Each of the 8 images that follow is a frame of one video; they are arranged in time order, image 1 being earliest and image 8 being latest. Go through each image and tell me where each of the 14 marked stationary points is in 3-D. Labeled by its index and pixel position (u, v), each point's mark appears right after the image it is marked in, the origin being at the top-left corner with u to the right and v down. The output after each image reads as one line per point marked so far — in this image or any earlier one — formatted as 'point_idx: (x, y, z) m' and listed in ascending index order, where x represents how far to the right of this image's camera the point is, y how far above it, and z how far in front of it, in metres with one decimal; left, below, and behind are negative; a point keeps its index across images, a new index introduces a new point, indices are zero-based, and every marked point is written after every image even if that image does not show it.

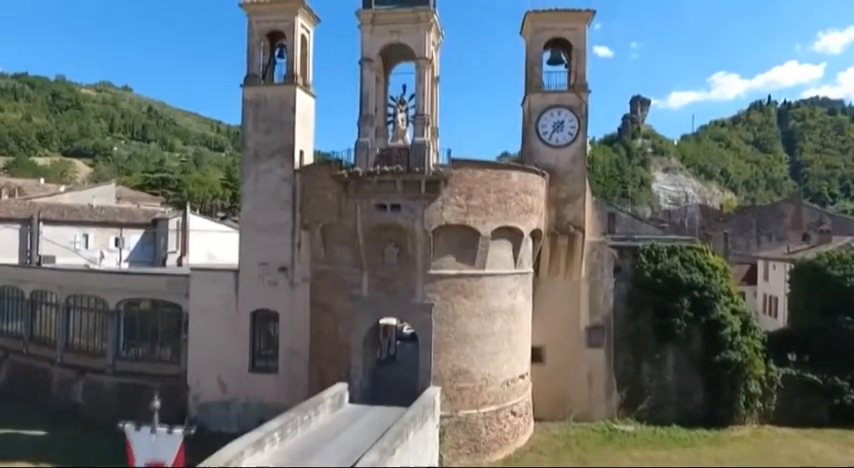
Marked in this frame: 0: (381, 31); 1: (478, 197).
0: (-1.2, +5.4, +19.5) m
1: (+1.4, +1.0, +19.2) m
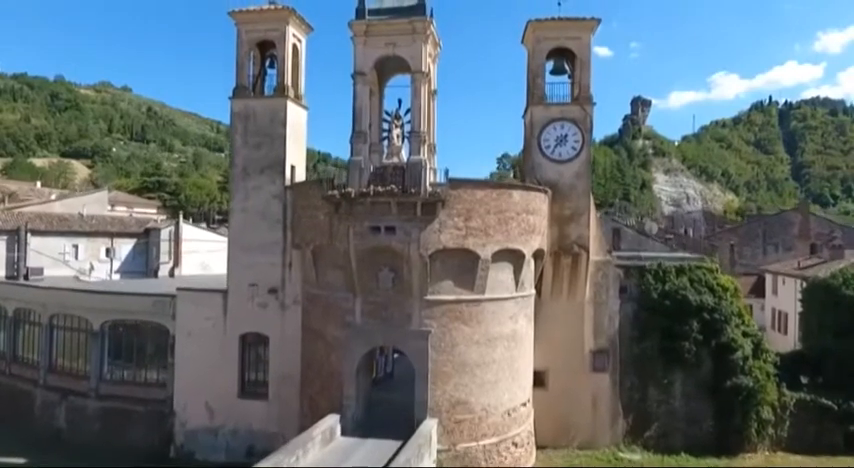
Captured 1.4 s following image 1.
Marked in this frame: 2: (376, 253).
0: (-1.3, +4.9, +18.4) m
1: (+1.3, +0.4, +18.2) m
2: (-1.3, -0.5, +18.2) m
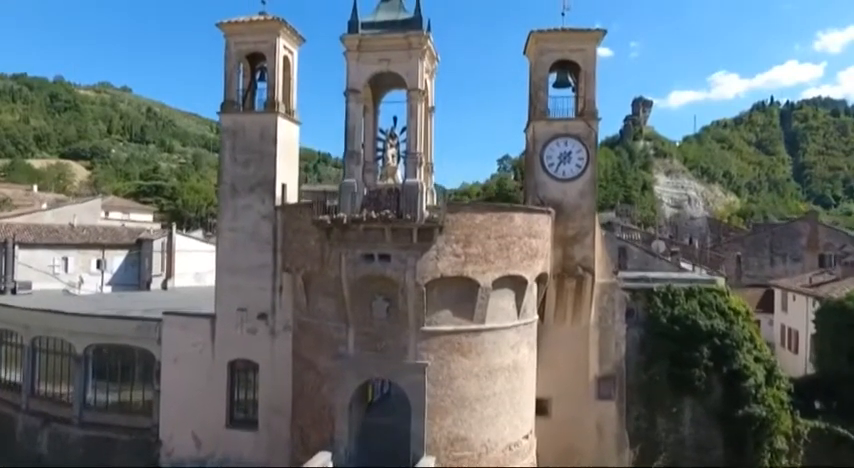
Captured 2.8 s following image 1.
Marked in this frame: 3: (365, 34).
0: (-1.4, +4.2, +17.4) m
1: (+1.2, -0.2, +17.2) m
2: (-1.4, -1.1, +17.2) m
3: (-1.5, +4.8, +17.4) m
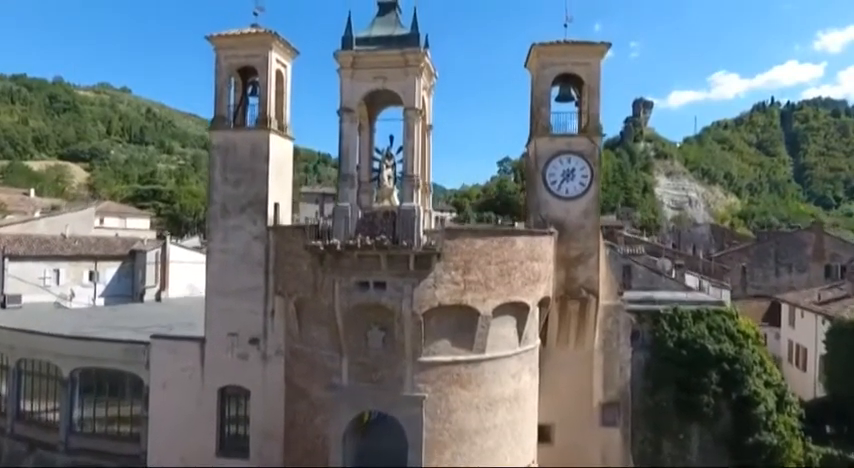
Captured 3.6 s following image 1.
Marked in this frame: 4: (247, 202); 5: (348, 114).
0: (-1.5, +3.6, +16.6) m
1: (+1.1, -0.8, +16.4) m
2: (-1.4, -1.7, +16.4) m
3: (-1.6, +4.2, +16.6) m
4: (-5.0, +0.9, +20.0) m
5: (-1.8, +2.8, +16.8) m
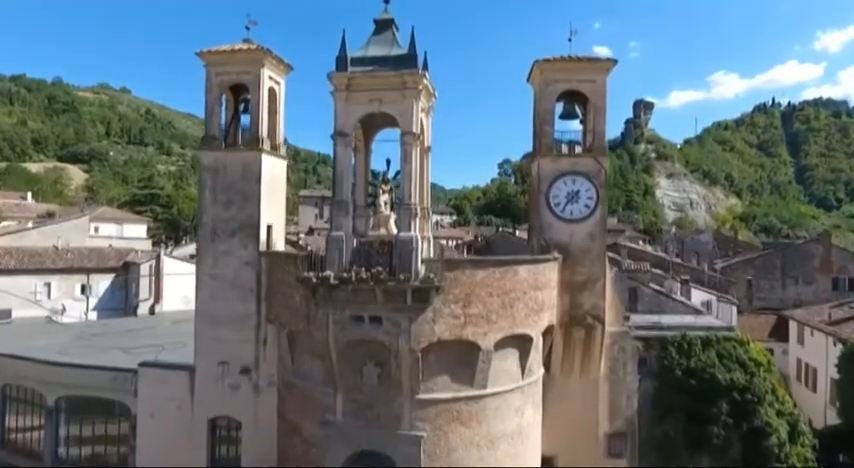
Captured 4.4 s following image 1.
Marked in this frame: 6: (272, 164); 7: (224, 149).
0: (-1.5, +3.0, +15.8) m
1: (+1.1, -1.5, +15.6) m
2: (-1.5, -2.4, +15.6) m
3: (-1.6, +3.5, +15.8) m
4: (-5.0, +0.2, +19.2) m
5: (-1.9, +2.1, +16.0) m
6: (-4.2, +1.9, +19.8) m
7: (-5.4, +2.3, +19.4) m
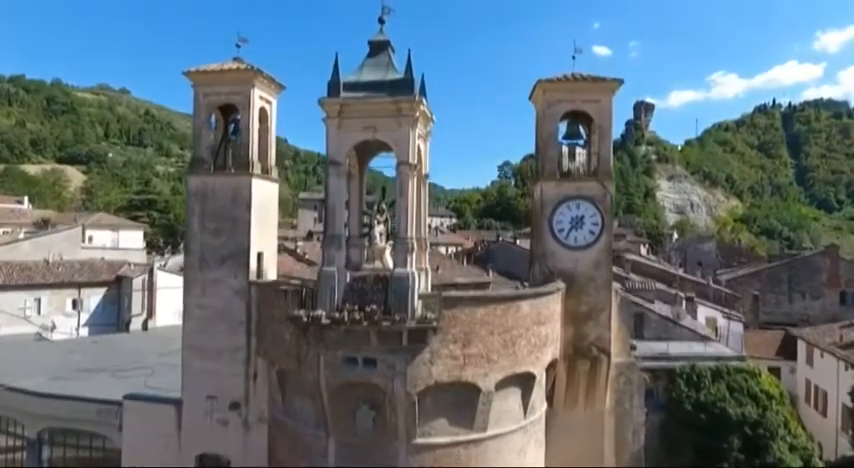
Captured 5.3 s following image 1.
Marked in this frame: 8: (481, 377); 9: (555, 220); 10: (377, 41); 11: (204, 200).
0: (-1.6, +2.2, +15.0) m
1: (+1.0, -2.2, +14.7) m
2: (-1.5, -3.1, +14.7) m
3: (-1.6, +2.8, +14.9) m
4: (-5.1, -0.5, +18.3) m
5: (-1.9, +1.4, +15.1) m
6: (-4.3, +1.2, +19.0) m
7: (-5.5, +1.6, +18.5) m
8: (+1.1, -2.9, +14.8) m
9: (+3.4, +0.4, +18.9) m
10: (-1.1, +4.2, +15.8) m
11: (-5.7, +0.9, +18.5) m
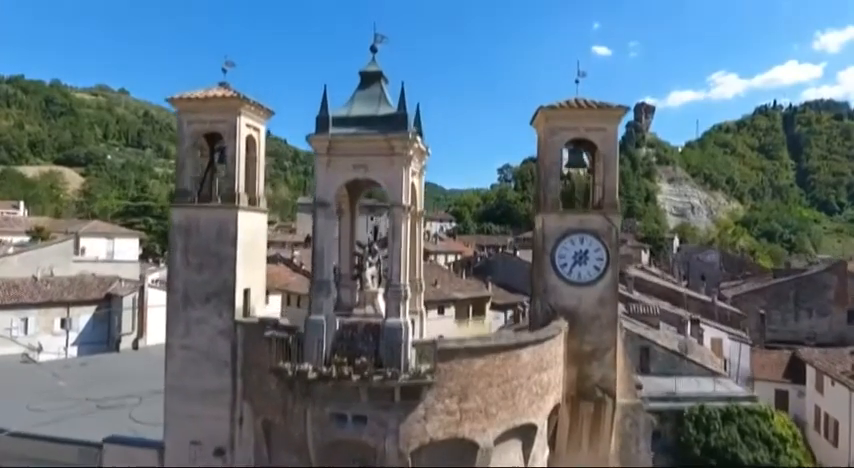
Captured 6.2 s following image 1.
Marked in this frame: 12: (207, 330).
0: (-1.7, +1.4, +14.1) m
1: (+0.9, -3.1, +13.8) m
2: (-1.6, -4.0, +13.8) m
3: (-1.8, +1.9, +14.0) m
4: (-5.2, -1.4, +17.4) m
5: (-2.0, +0.5, +14.2) m
6: (-4.4, +0.3, +18.1) m
7: (-5.6, +0.7, +17.6) m
8: (+1.0, -3.8, +13.9) m
9: (+3.2, -0.5, +18.0) m
10: (-1.2, +3.4, +14.9) m
11: (-5.8, 0.0, +17.5) m
12: (-5.3, -2.3, +17.4) m
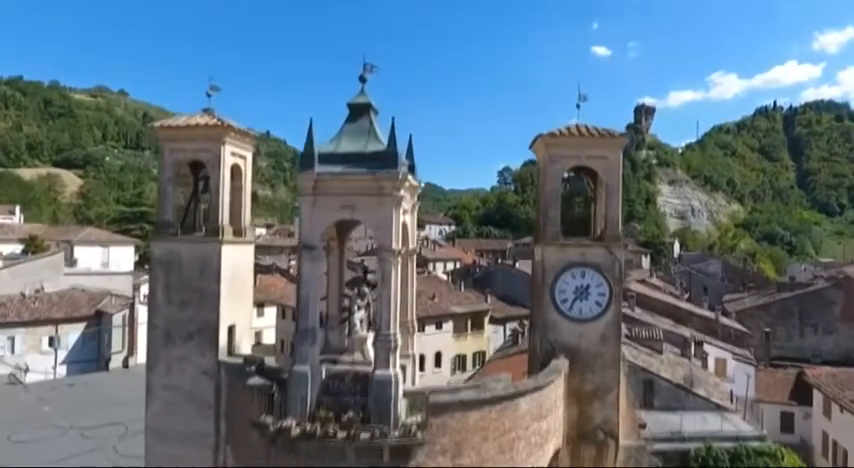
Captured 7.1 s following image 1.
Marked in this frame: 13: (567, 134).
0: (-1.8, +0.6, +13.2) m
1: (+0.8, -3.9, +12.9) m
2: (-1.8, -4.8, +12.9) m
3: (-1.9, +1.1, +13.1) m
4: (-5.3, -2.2, +16.5) m
5: (-2.2, -0.3, +13.4) m
6: (-4.6, -0.5, +17.2) m
7: (-5.7, -0.1, +16.7) m
8: (+0.8, -4.6, +13.0) m
9: (+3.1, -1.3, +17.1) m
10: (-1.4, +2.6, +14.1) m
11: (-5.9, -0.8, +16.7) m
12: (-5.4, -3.1, +16.5) m
13: (+3.3, +2.3, +17.1) m
